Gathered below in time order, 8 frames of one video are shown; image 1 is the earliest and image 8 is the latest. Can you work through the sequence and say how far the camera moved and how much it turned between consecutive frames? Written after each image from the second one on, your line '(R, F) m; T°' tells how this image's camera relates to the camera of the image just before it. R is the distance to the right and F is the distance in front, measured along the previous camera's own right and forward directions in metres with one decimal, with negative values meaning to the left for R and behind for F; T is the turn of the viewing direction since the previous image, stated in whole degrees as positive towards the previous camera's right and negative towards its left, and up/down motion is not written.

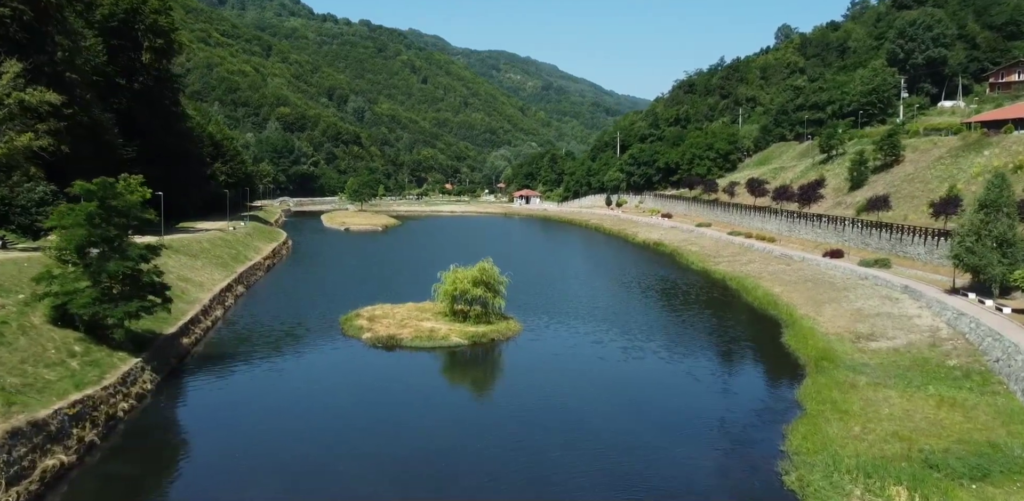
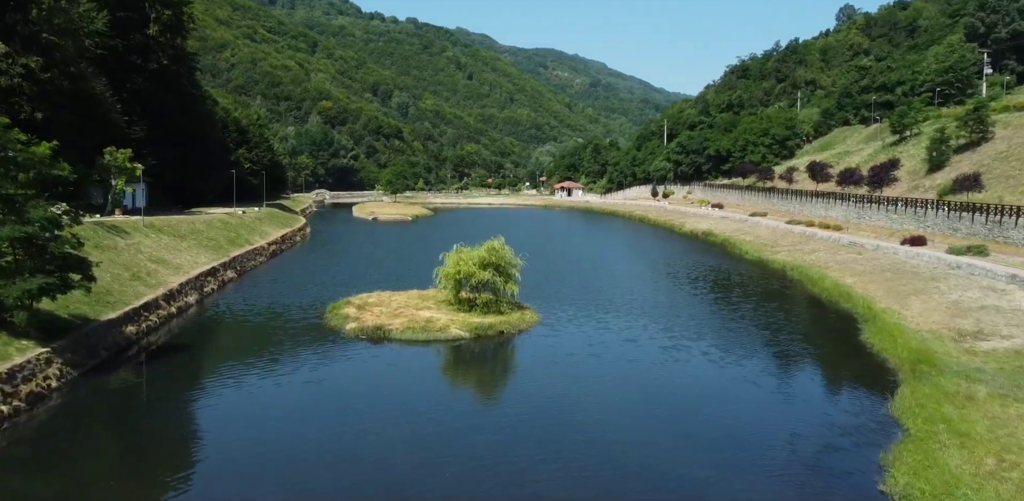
(+1.3, +6.2) m; -4°
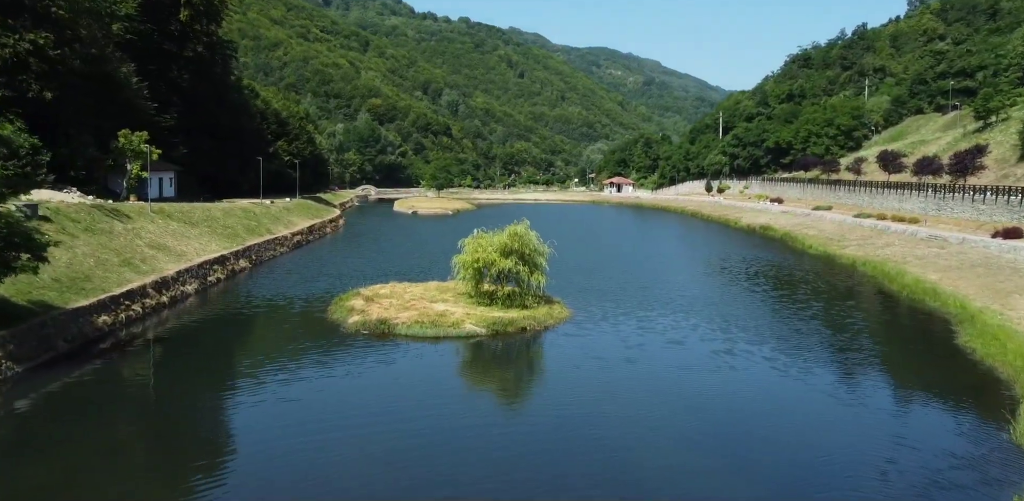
(+0.9, +4.0) m; -4°
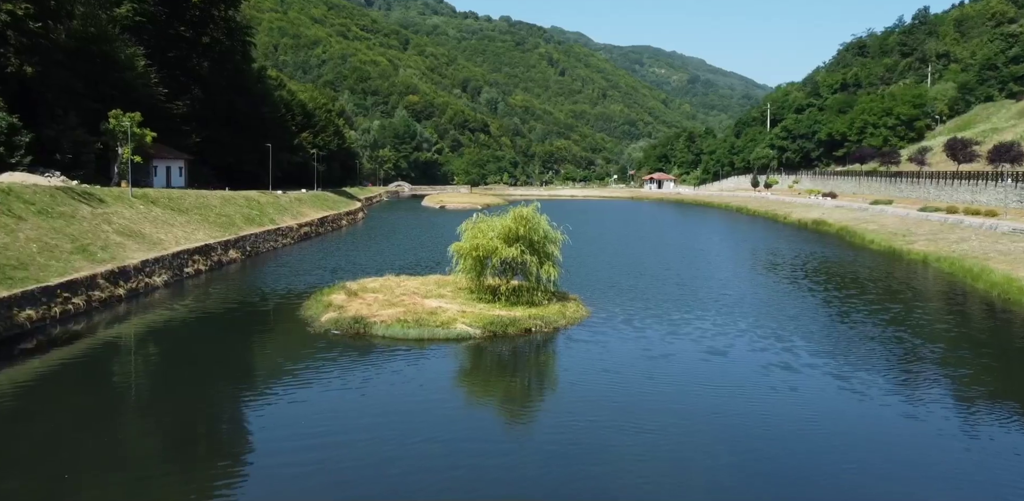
(+1.1, +4.4) m; -3°
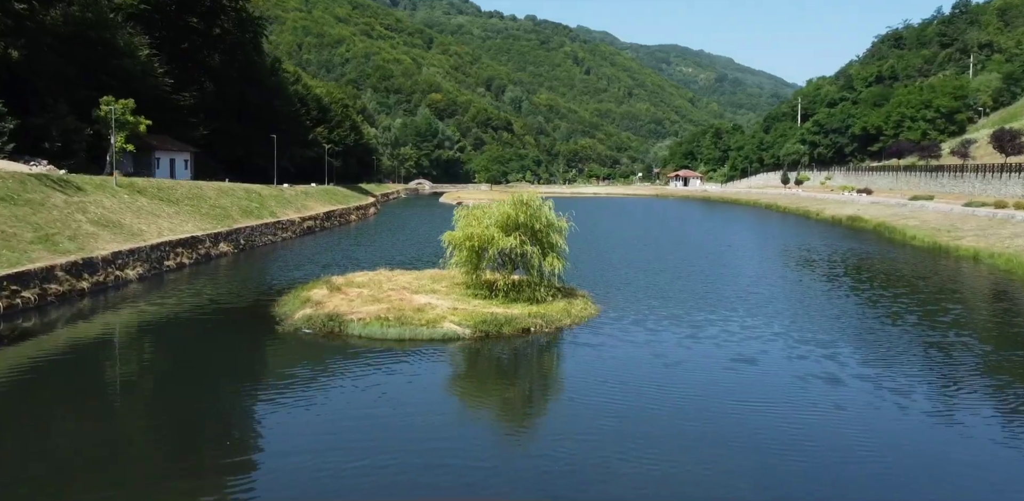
(+0.7, +2.6) m; -2°
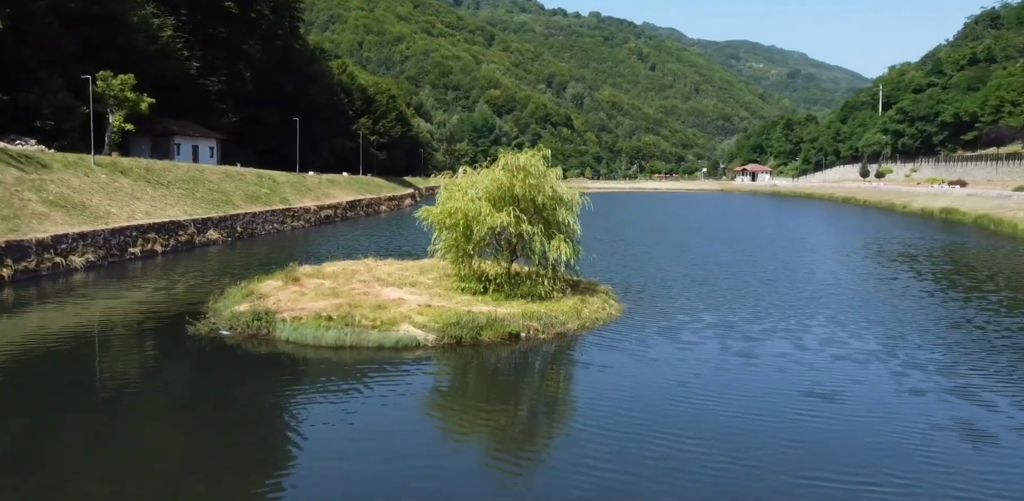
(+1.4, +4.9) m; -5°
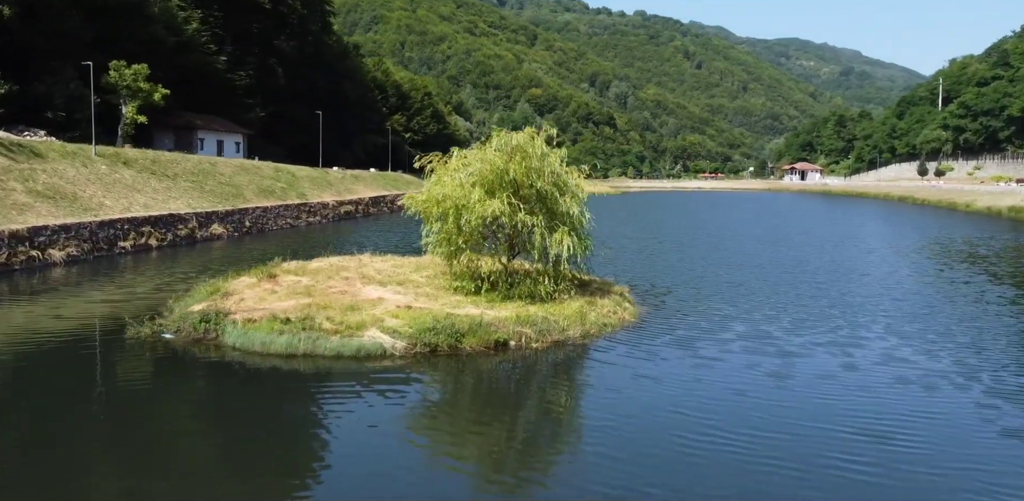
(+0.8, +2.2) m; -3°
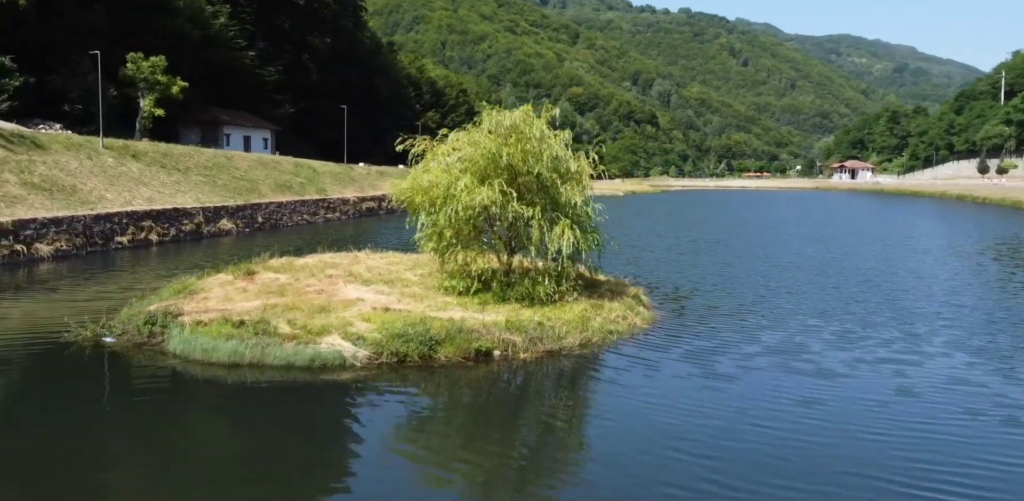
(+0.7, +1.8) m; -3°
